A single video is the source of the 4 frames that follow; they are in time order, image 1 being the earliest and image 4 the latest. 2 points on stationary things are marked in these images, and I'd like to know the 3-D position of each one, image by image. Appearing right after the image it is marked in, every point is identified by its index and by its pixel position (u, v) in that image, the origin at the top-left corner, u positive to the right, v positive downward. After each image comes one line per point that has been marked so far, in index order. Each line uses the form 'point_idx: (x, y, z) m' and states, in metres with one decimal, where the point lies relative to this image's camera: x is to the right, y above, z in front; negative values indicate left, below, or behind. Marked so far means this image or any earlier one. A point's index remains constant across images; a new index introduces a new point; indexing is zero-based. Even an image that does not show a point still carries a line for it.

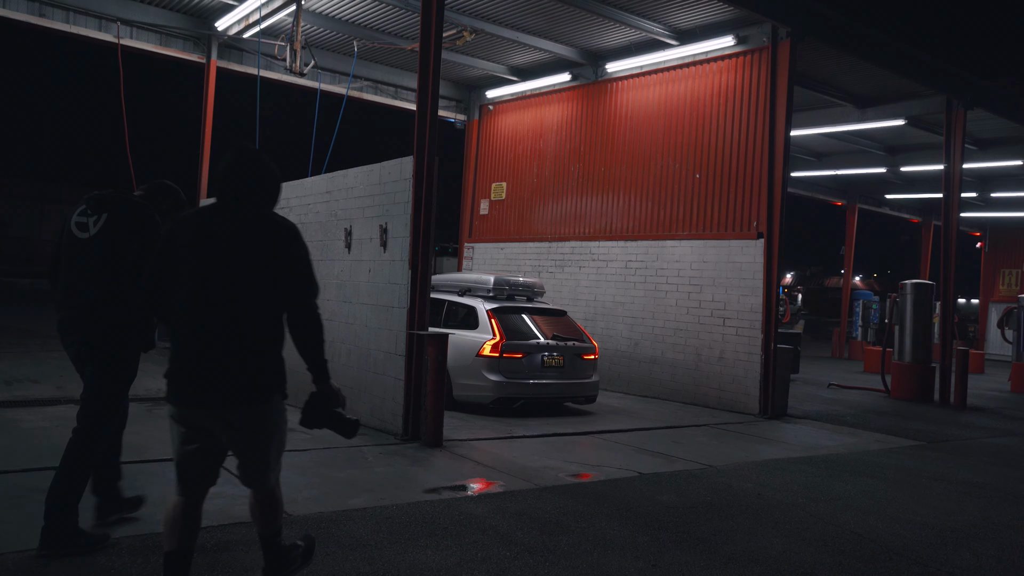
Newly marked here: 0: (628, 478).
0: (+0.9, -1.6, +5.9) m
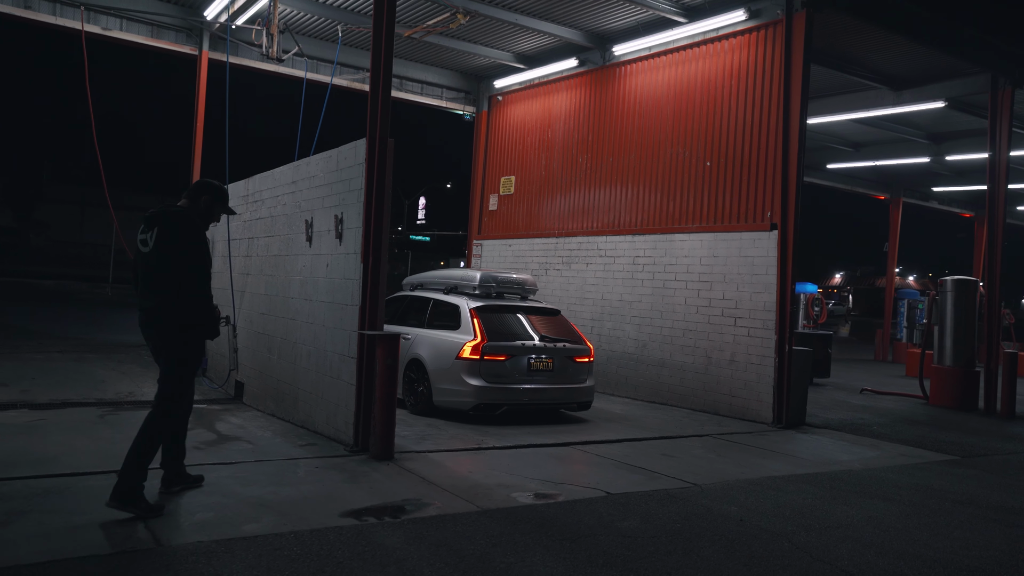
0: (+0.6, -1.5, +5.1) m
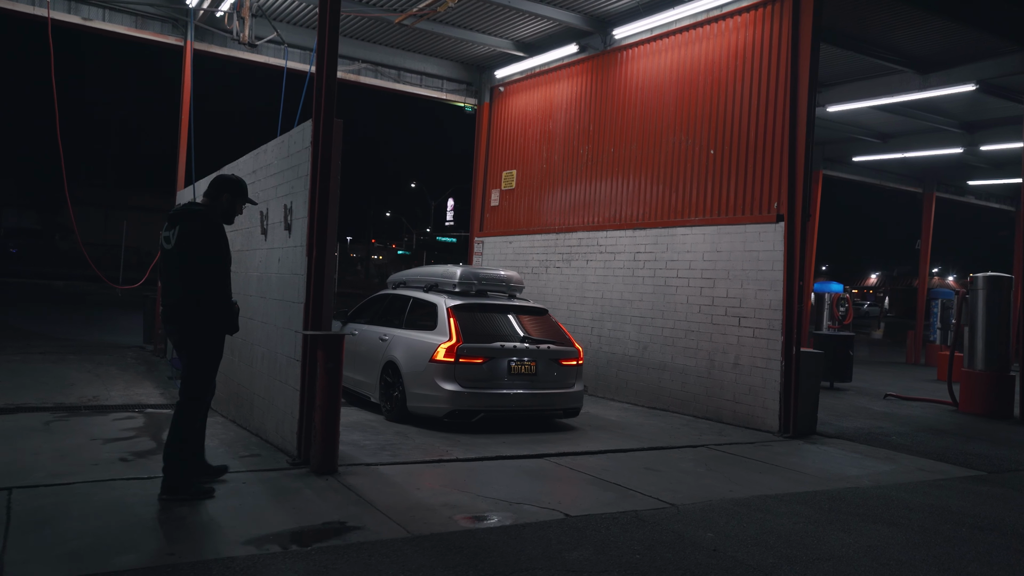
0: (+0.2, -1.5, +4.5) m
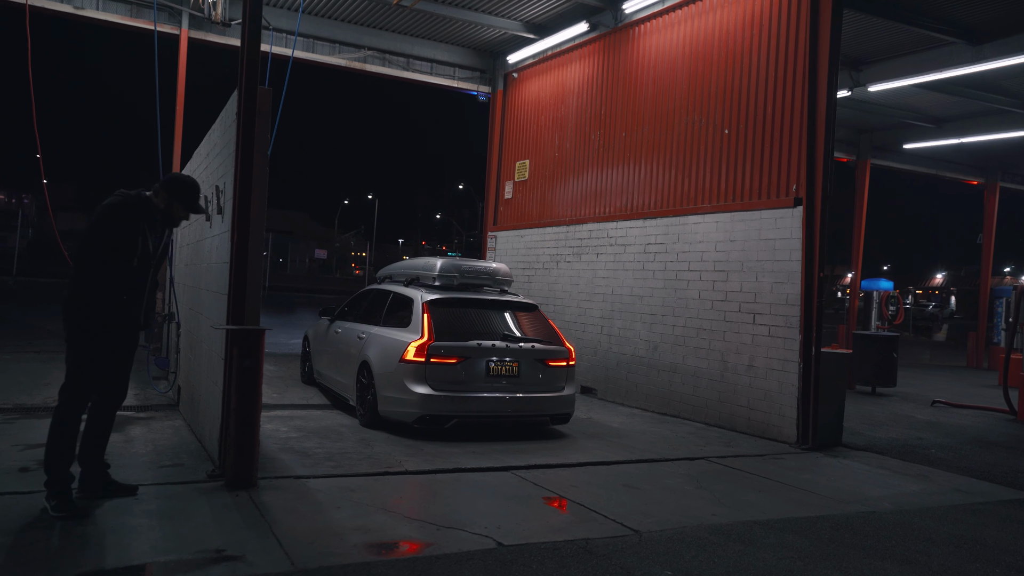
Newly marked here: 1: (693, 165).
0: (-0.2, -1.4, +3.8) m
1: (+2.3, +1.6, +9.2) m
